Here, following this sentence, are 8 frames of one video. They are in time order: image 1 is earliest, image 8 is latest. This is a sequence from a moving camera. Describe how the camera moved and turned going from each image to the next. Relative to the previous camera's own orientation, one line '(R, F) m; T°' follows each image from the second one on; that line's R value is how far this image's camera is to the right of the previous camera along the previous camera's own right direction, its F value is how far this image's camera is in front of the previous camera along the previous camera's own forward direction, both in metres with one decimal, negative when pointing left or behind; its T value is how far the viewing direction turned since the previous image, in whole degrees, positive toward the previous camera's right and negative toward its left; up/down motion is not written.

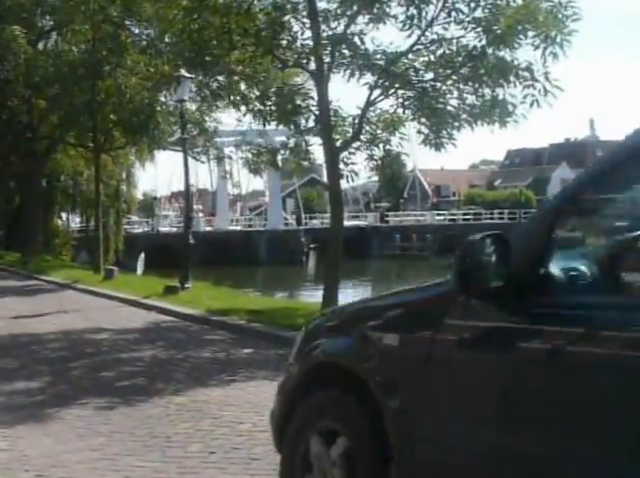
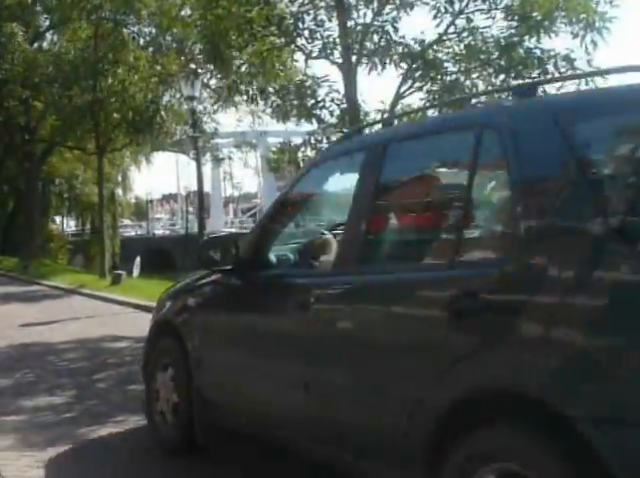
(-0.4, +0.6) m; +1°
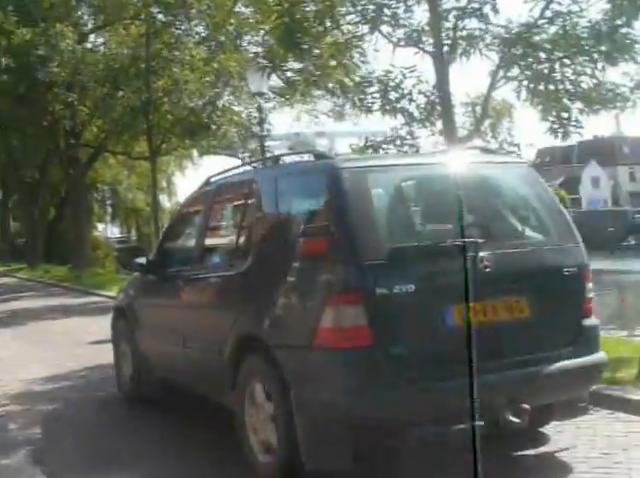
(-0.6, +0.8) m; -2°
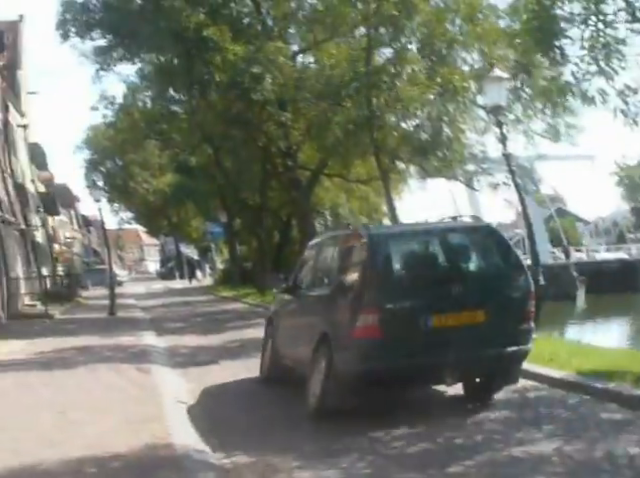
(-0.5, +0.9) m; -13°
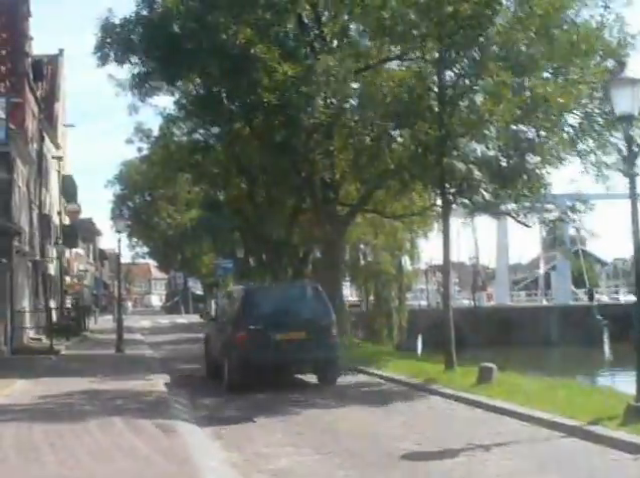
(-0.6, +1.7) m; 0°
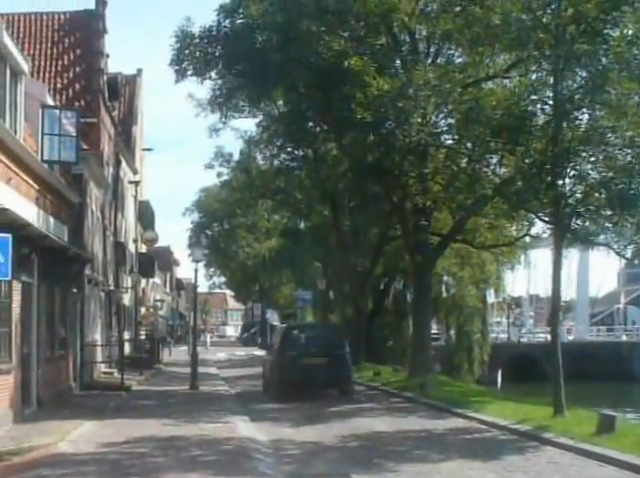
(-0.4, +1.7) m; -5°
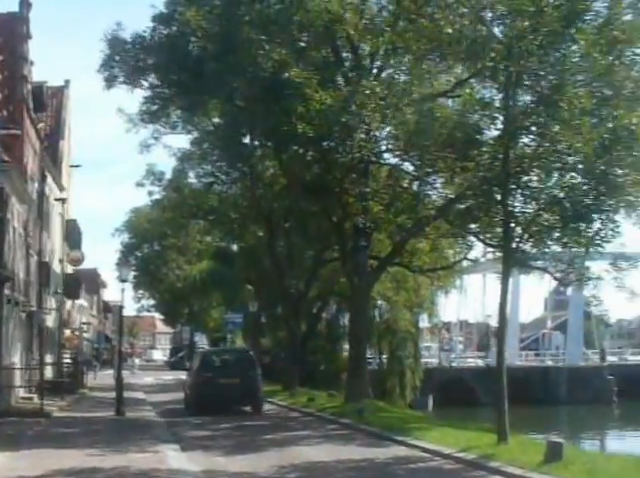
(-0.1, +0.9) m; +5°
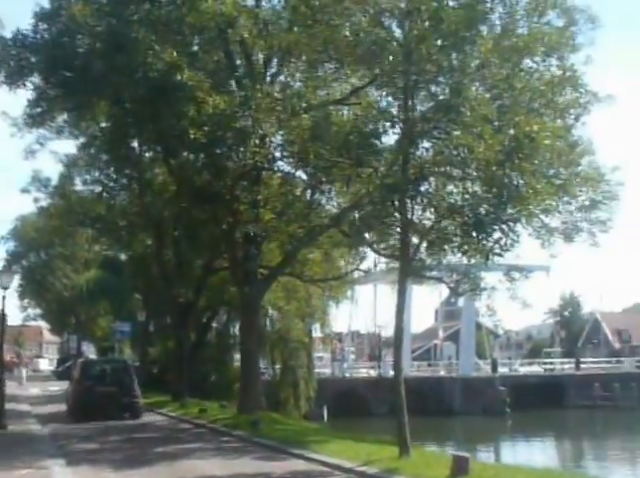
(0.0, +0.6) m; +7°
